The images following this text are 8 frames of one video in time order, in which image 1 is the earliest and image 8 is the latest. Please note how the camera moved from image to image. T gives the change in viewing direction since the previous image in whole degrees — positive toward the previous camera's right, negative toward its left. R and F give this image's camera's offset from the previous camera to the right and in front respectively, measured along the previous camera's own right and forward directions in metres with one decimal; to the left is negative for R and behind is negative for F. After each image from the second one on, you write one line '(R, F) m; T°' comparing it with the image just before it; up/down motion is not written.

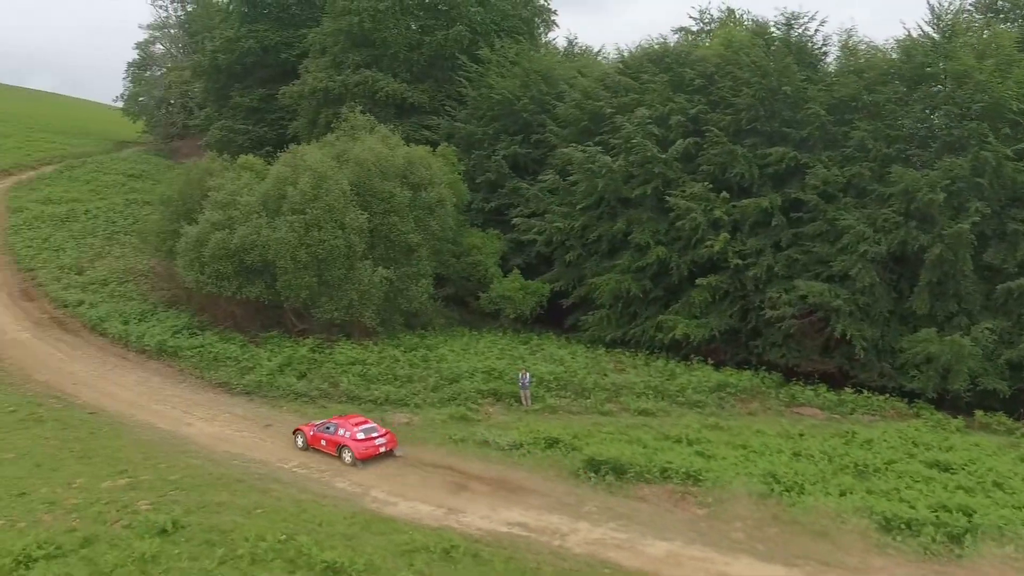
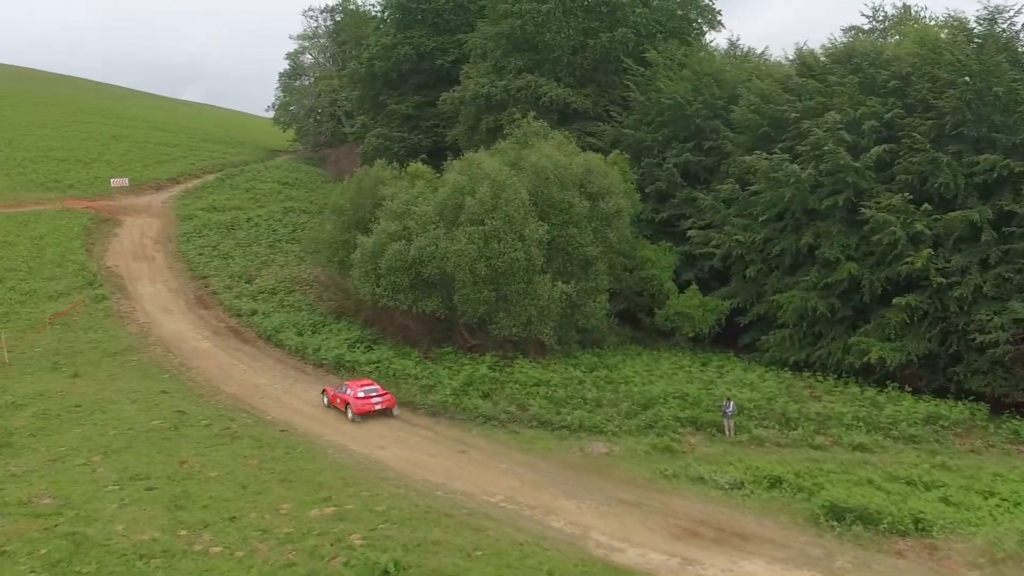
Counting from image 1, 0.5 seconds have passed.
(-2.1, +1.4) m; -7°
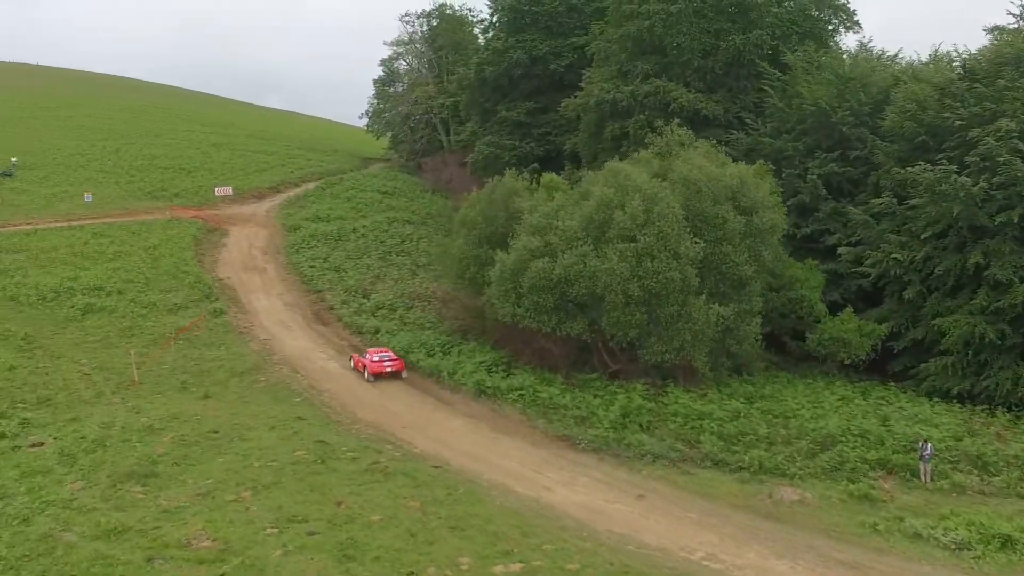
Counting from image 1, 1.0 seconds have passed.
(-2.3, +1.7) m; -4°
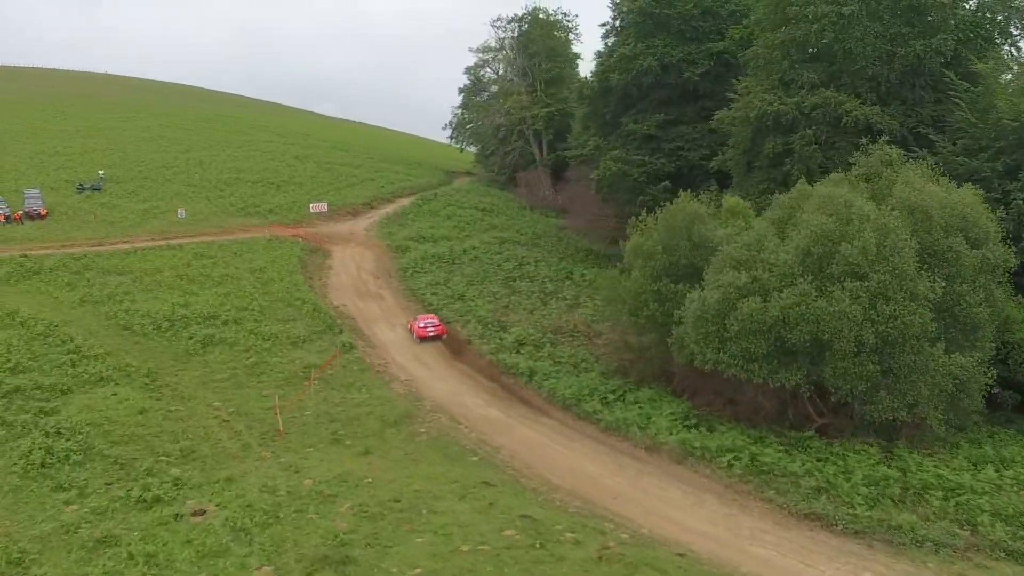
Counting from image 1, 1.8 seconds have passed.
(-3.9, +2.9) m; -2°
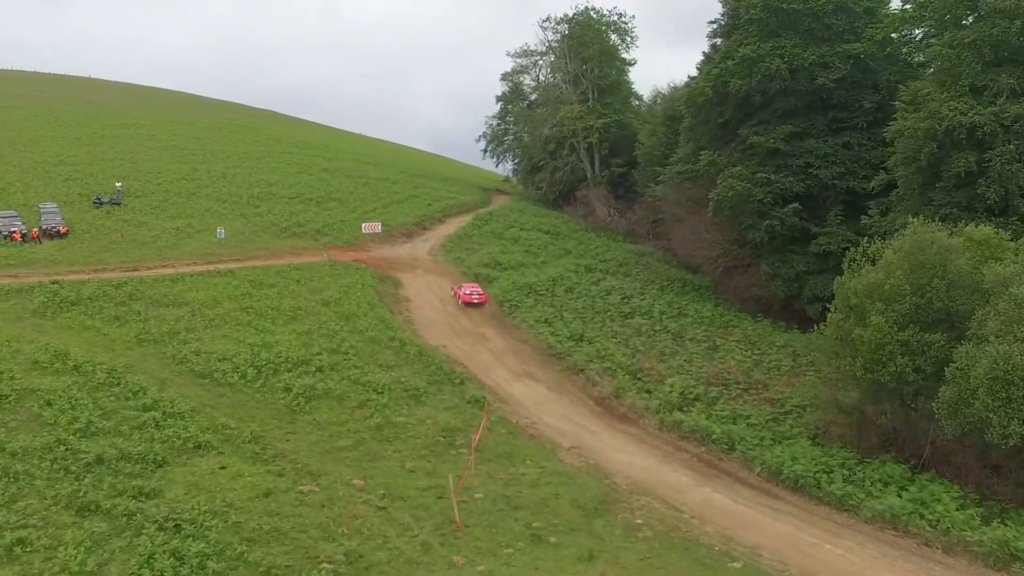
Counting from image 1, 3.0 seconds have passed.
(-5.4, +4.7) m; +3°
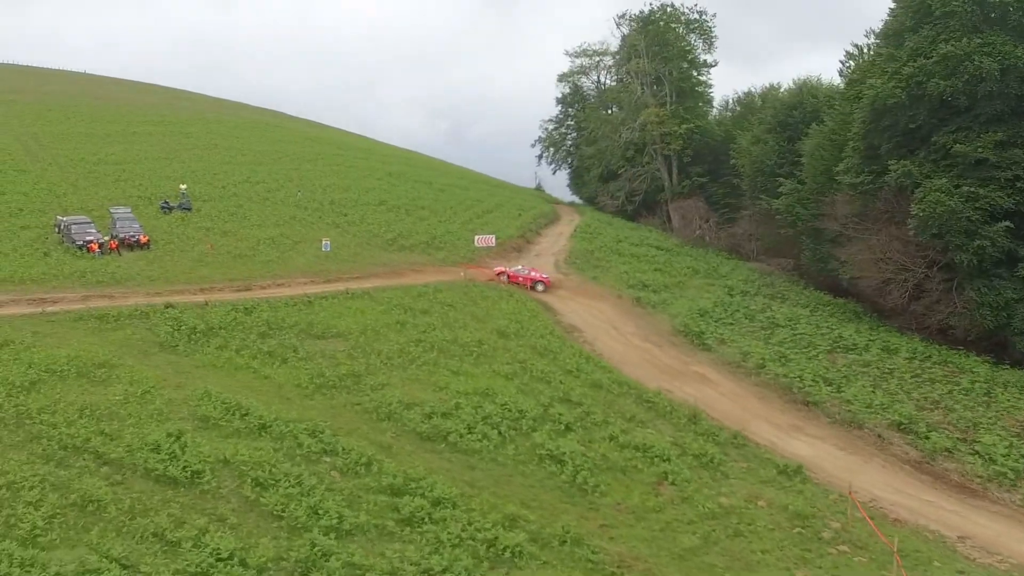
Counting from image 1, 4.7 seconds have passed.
(-7.5, +5.3) m; +4°
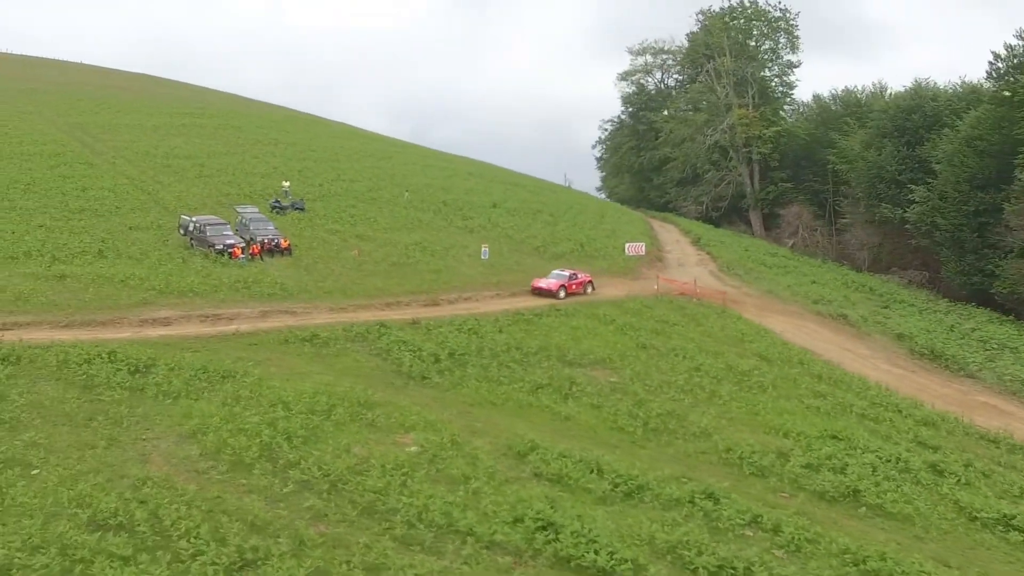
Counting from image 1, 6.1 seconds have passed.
(-7.5, +4.0) m; +5°
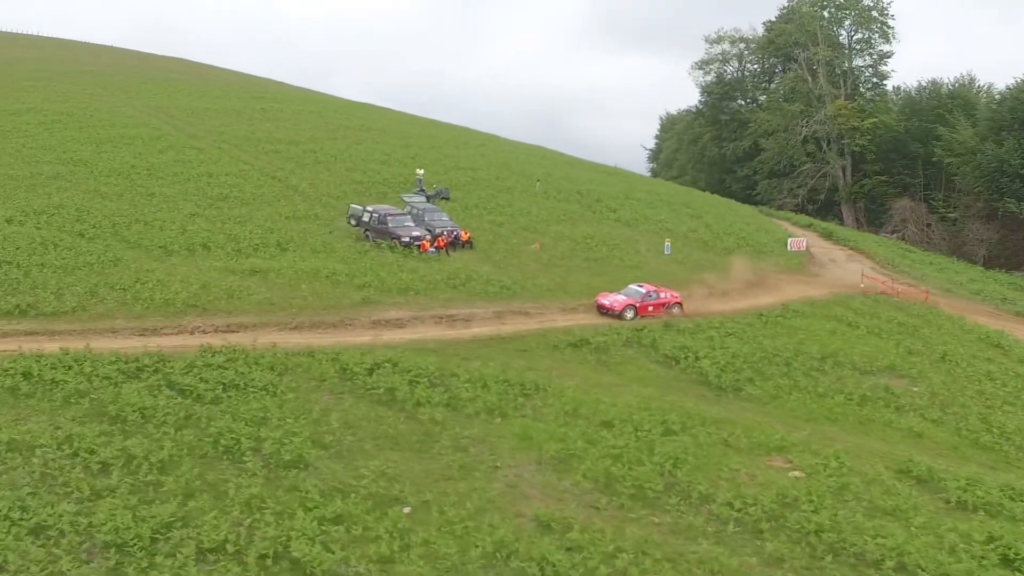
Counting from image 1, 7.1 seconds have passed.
(-5.7, +2.1) m; +2°
